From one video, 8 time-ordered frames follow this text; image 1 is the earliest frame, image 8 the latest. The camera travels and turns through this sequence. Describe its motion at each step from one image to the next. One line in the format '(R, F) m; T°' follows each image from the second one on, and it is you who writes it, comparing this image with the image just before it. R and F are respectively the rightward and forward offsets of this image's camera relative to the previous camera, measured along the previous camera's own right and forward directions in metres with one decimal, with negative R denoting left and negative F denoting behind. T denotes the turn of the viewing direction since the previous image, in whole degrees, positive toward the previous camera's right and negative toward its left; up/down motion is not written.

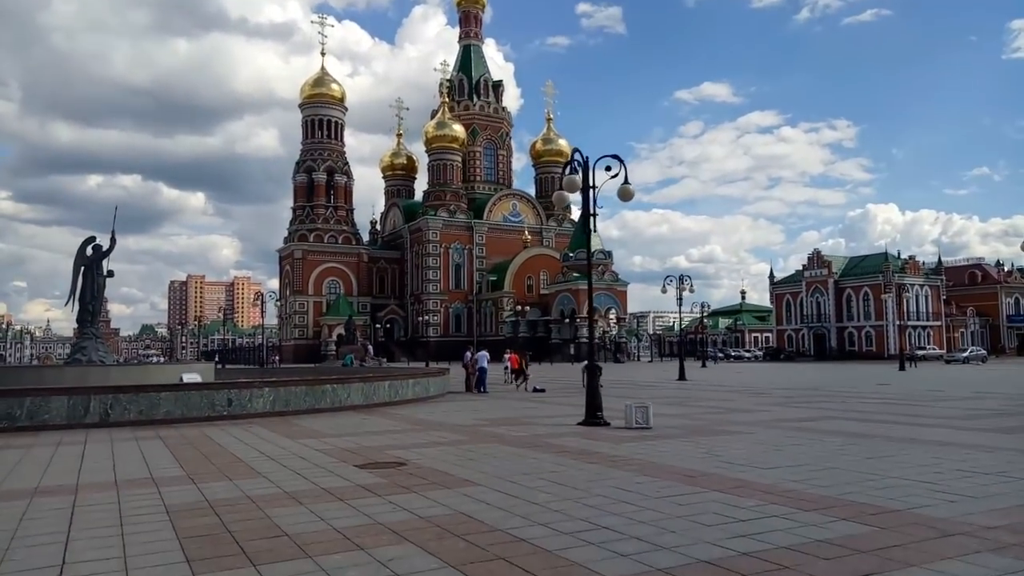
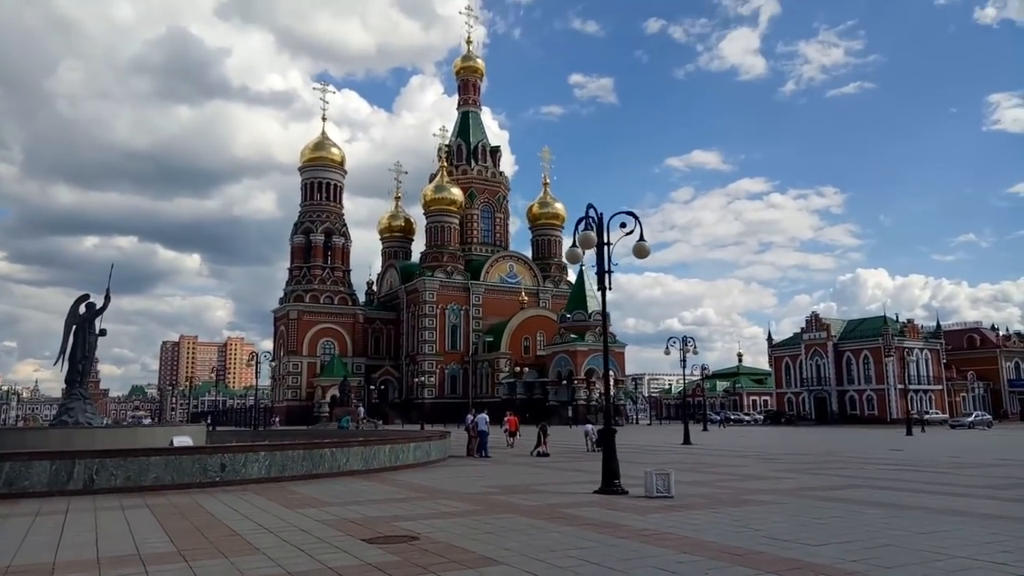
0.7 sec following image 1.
(-0.3, +0.6) m; 0°
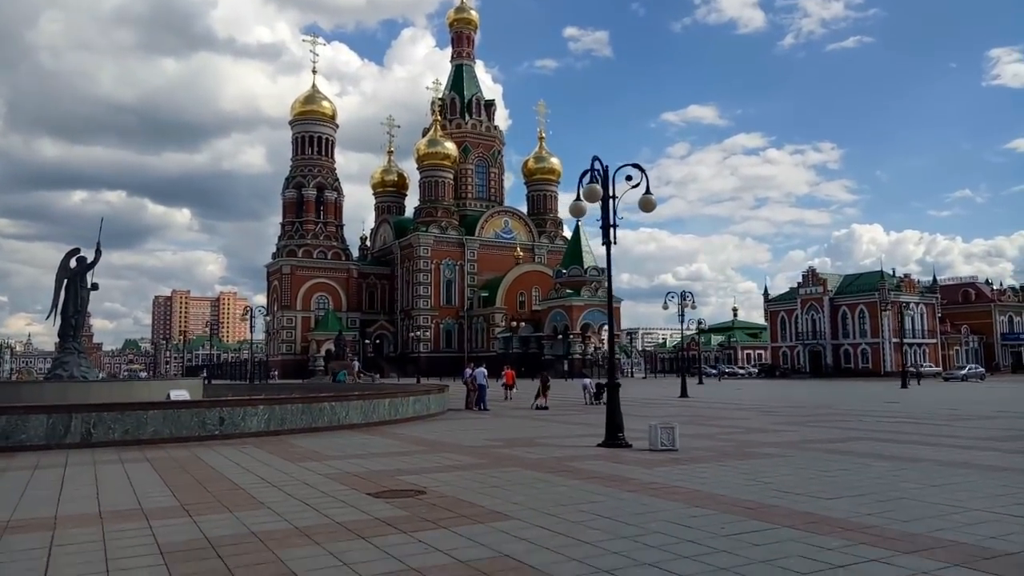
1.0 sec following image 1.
(-0.1, +0.2) m; 0°
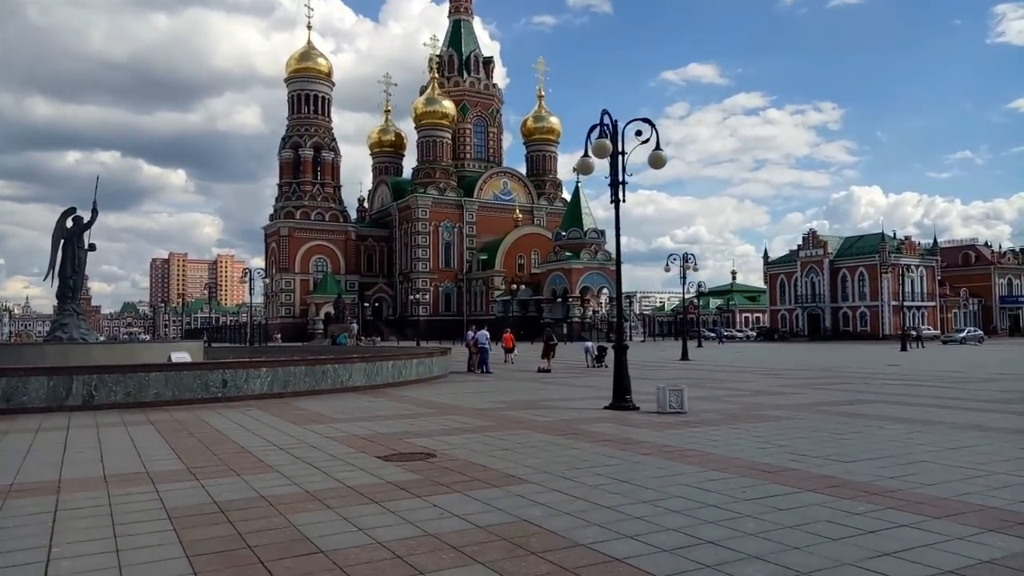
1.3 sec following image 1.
(-0.1, +0.2) m; 0°
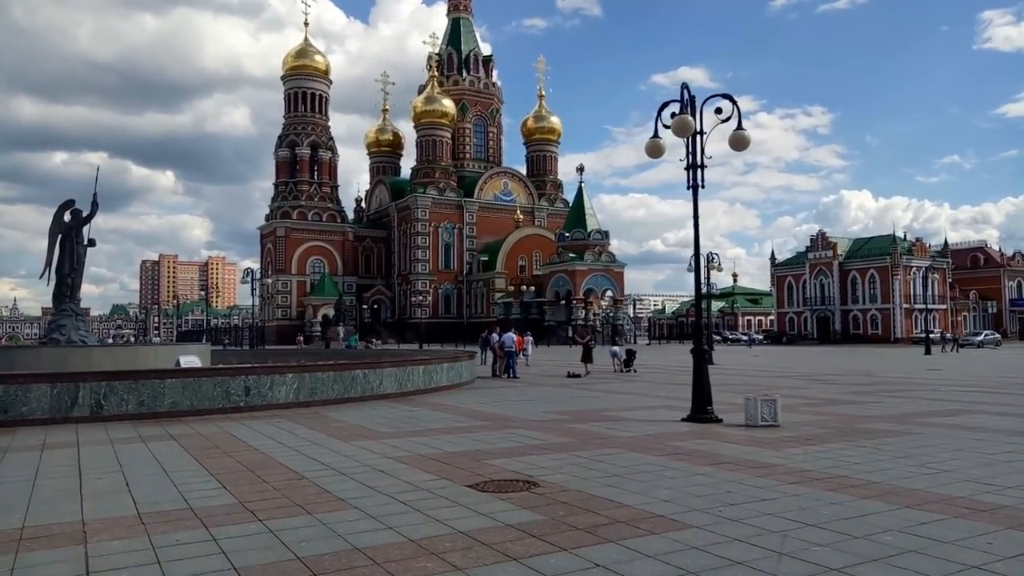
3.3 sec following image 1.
(-1.1, +1.5) m; +1°
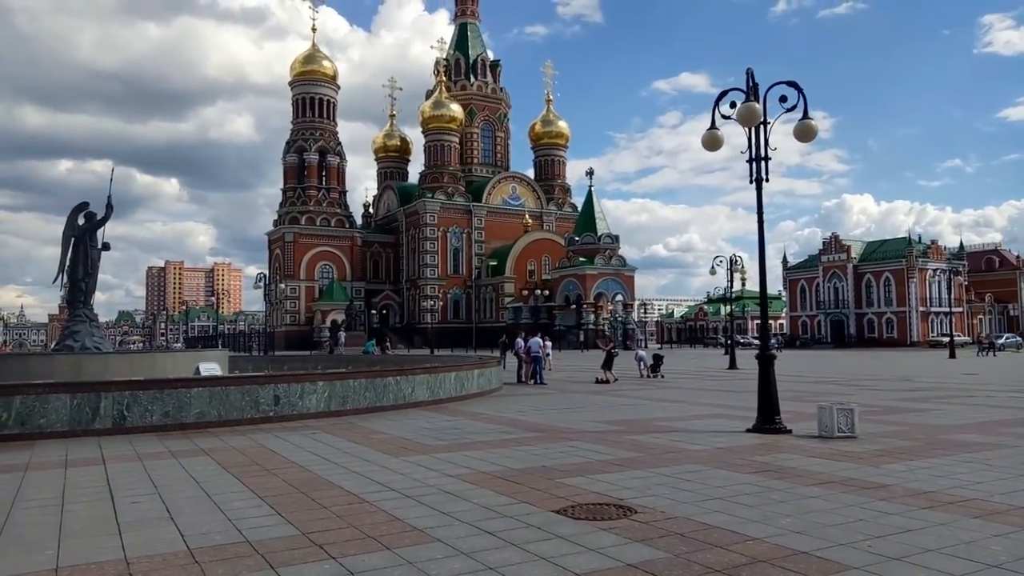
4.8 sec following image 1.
(-0.7, +0.8) m; 0°
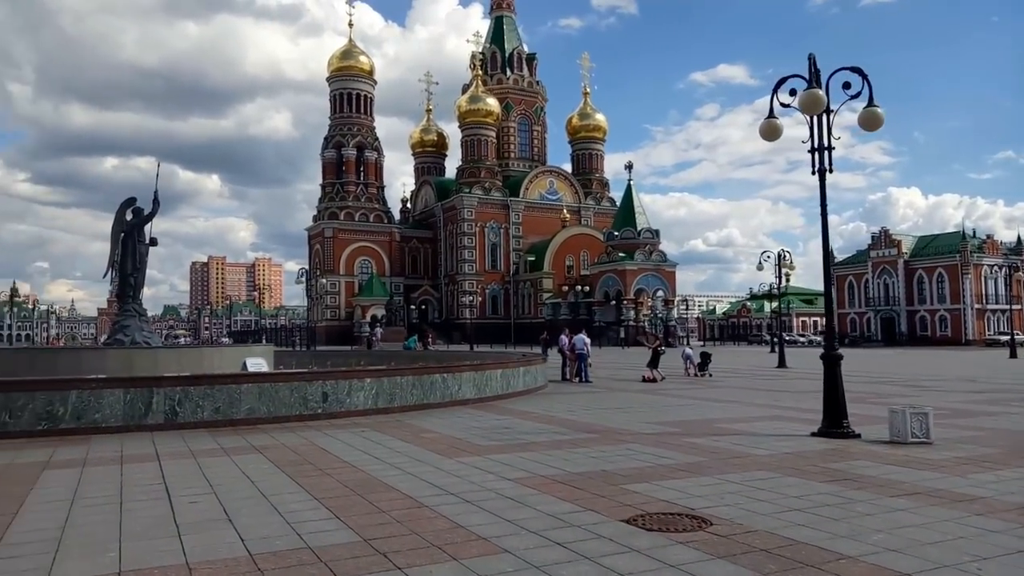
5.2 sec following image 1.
(-0.2, +0.3) m; -3°
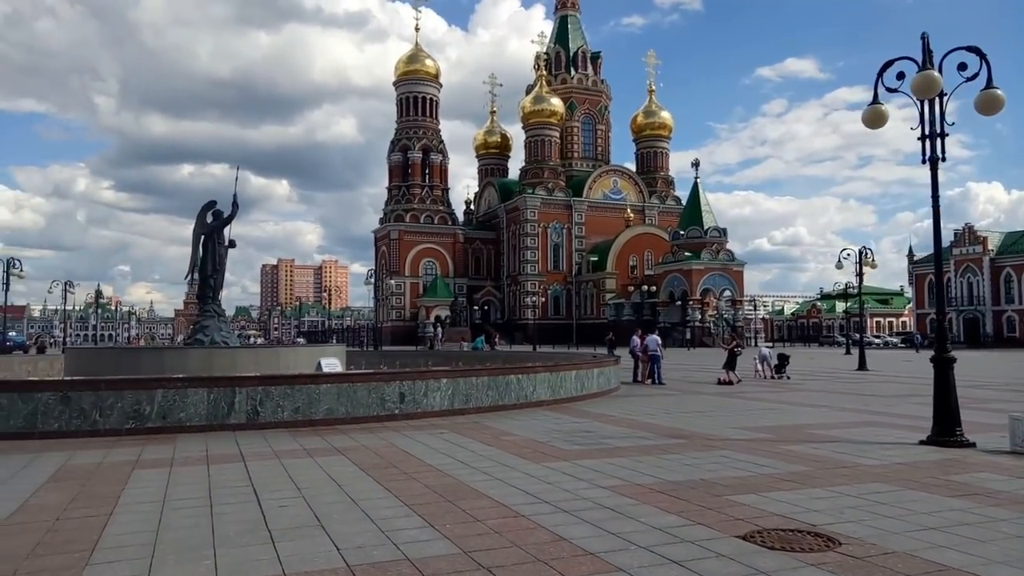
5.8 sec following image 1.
(-0.3, +0.3) m; -4°
